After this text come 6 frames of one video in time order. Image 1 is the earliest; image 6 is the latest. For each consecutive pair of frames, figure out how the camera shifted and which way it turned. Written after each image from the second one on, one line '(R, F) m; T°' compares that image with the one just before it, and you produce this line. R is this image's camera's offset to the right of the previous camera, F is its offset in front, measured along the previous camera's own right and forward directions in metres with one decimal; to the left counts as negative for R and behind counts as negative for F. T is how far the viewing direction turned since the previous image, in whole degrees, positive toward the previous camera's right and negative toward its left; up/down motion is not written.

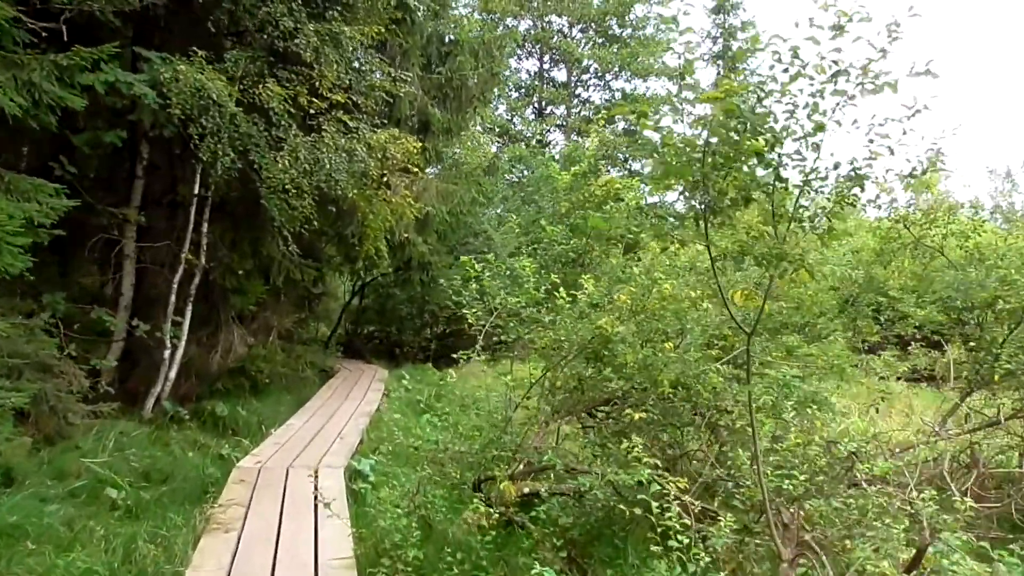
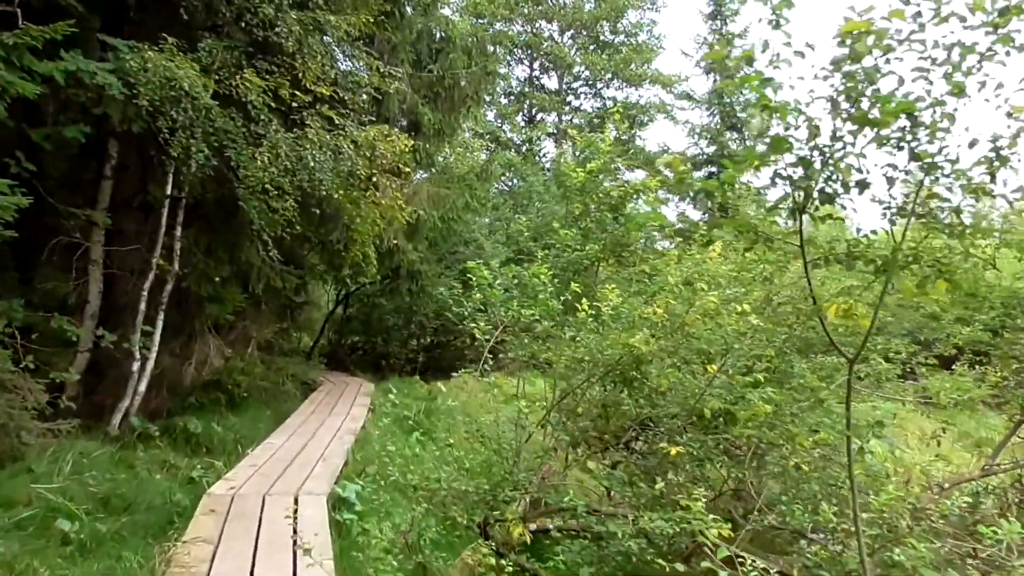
(-0.1, +0.4) m; +1°
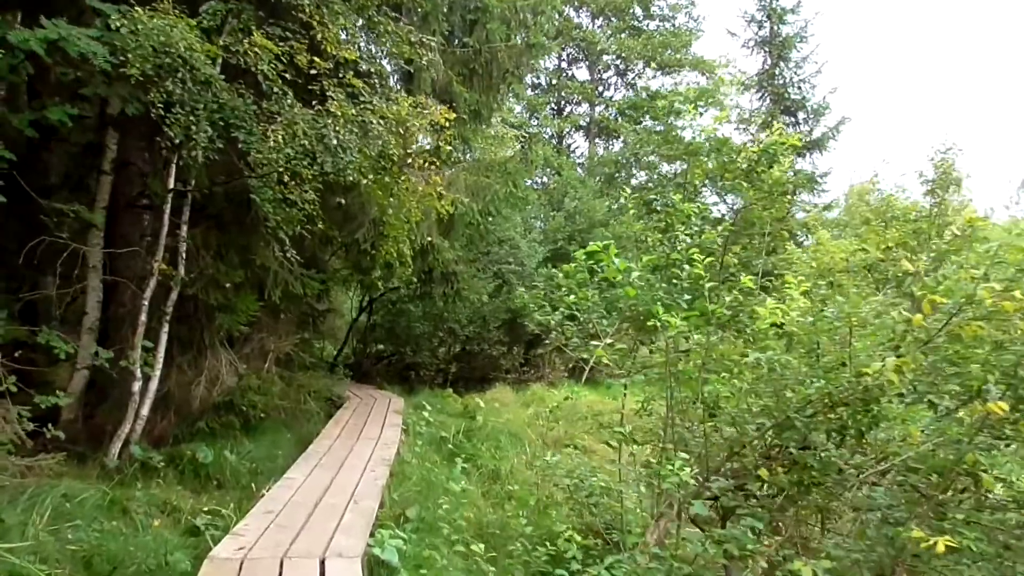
(-0.2, +0.8) m; -1°
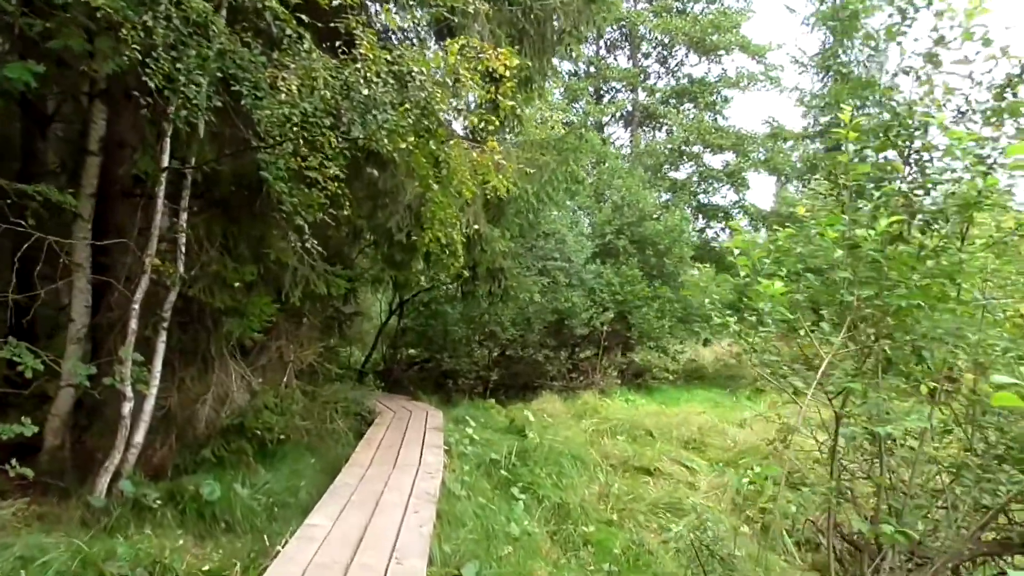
(-0.2, +0.9) m; -1°
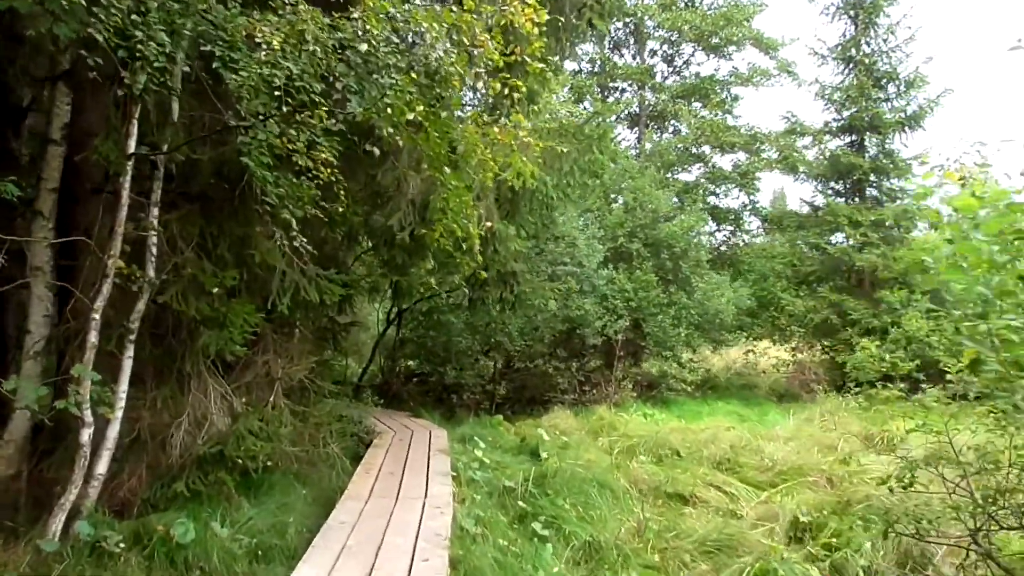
(-0.1, +0.6) m; 0°
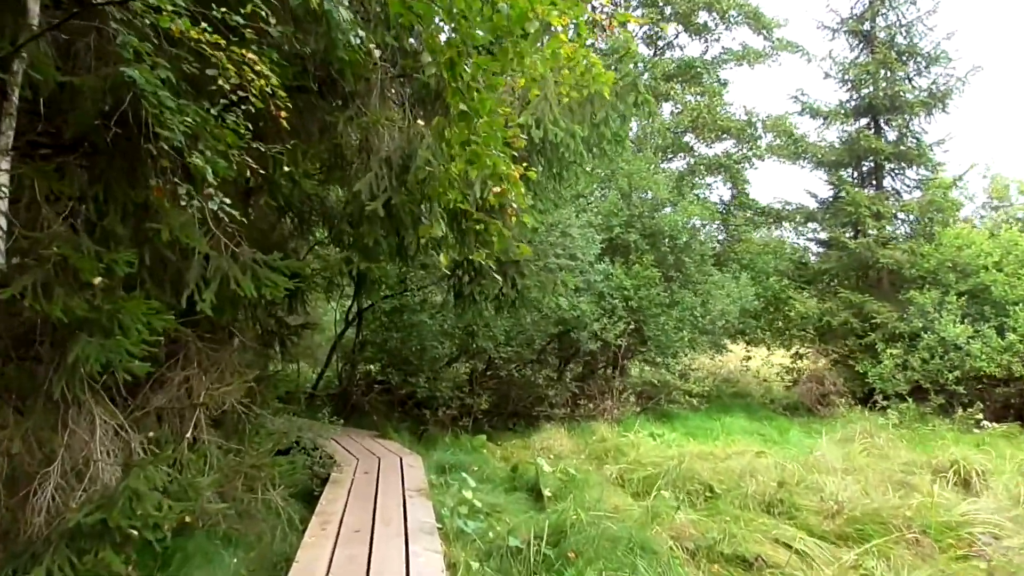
(-0.2, +1.2) m; +2°
